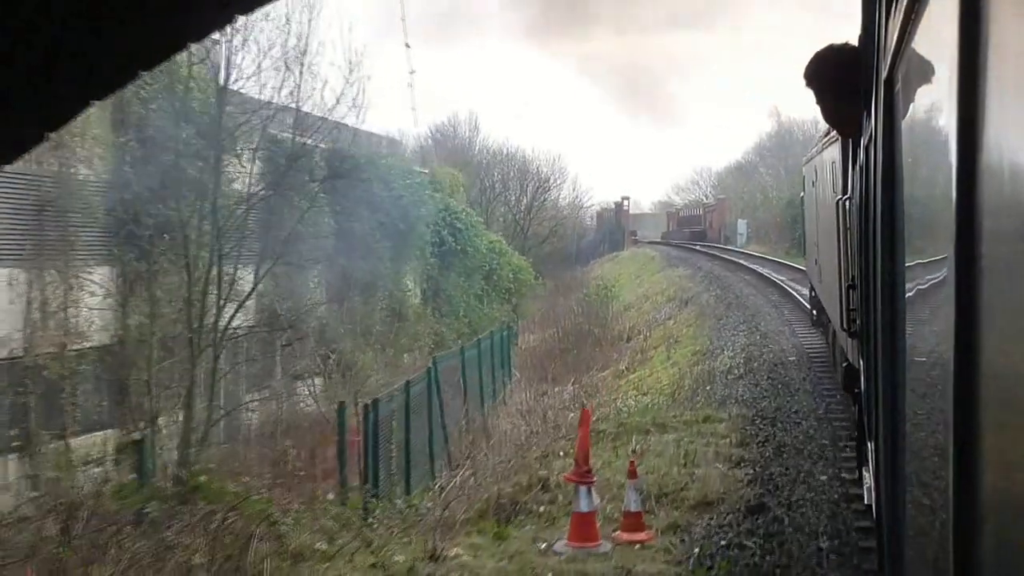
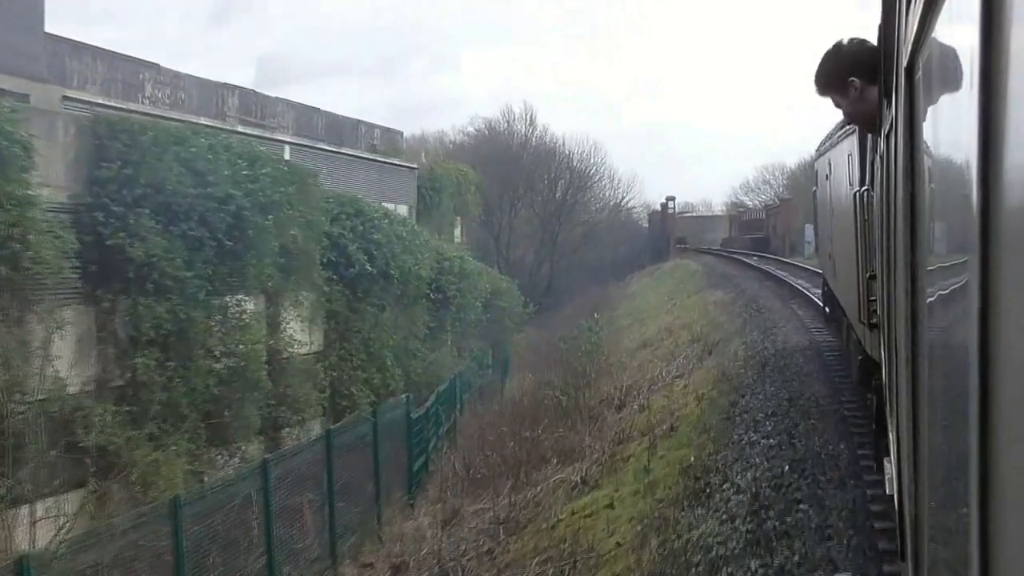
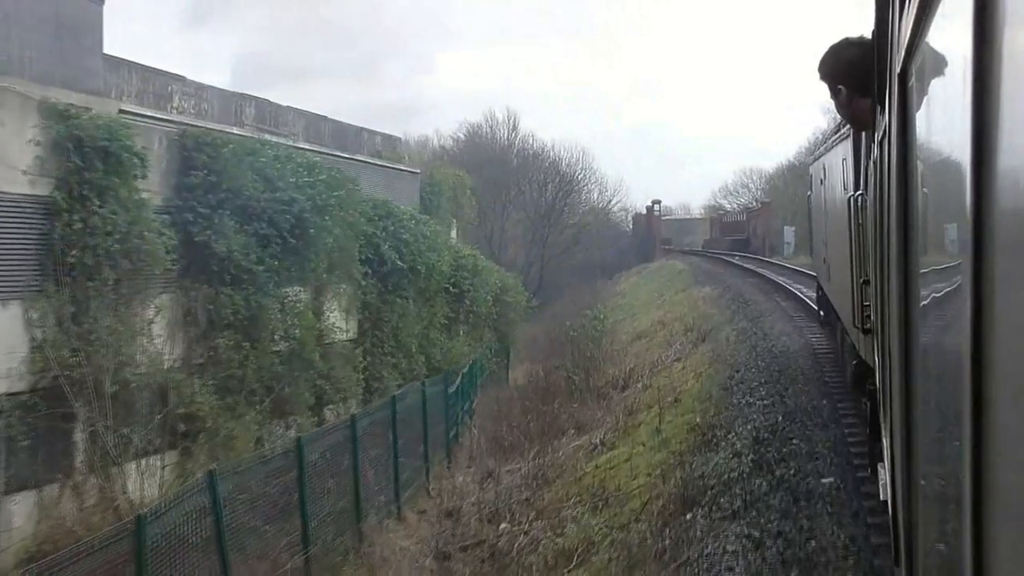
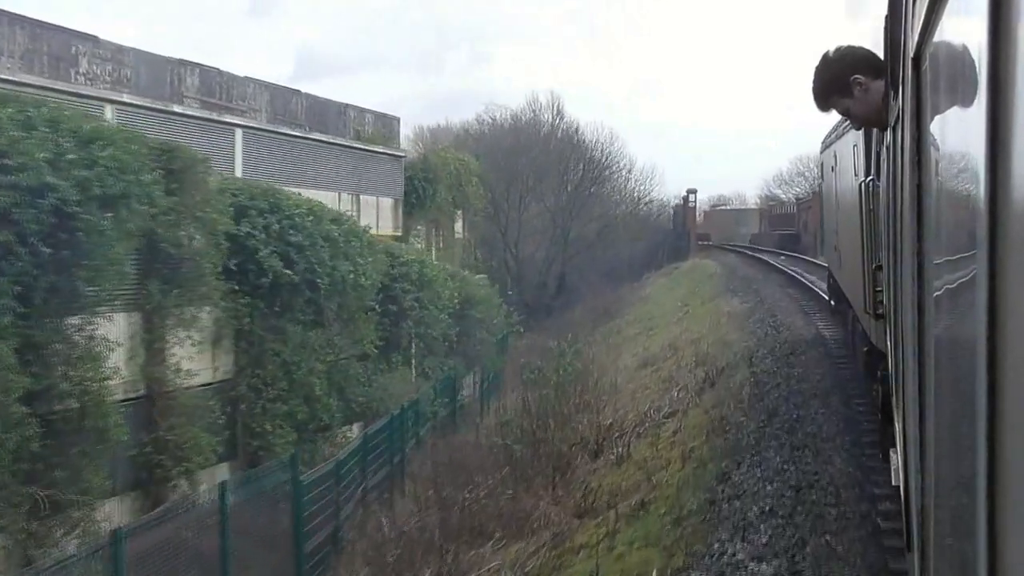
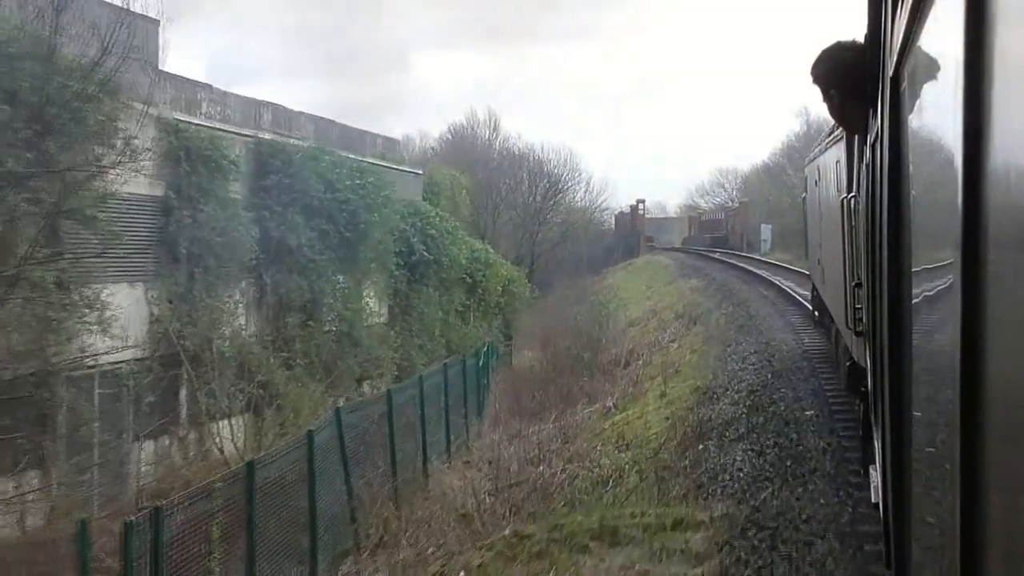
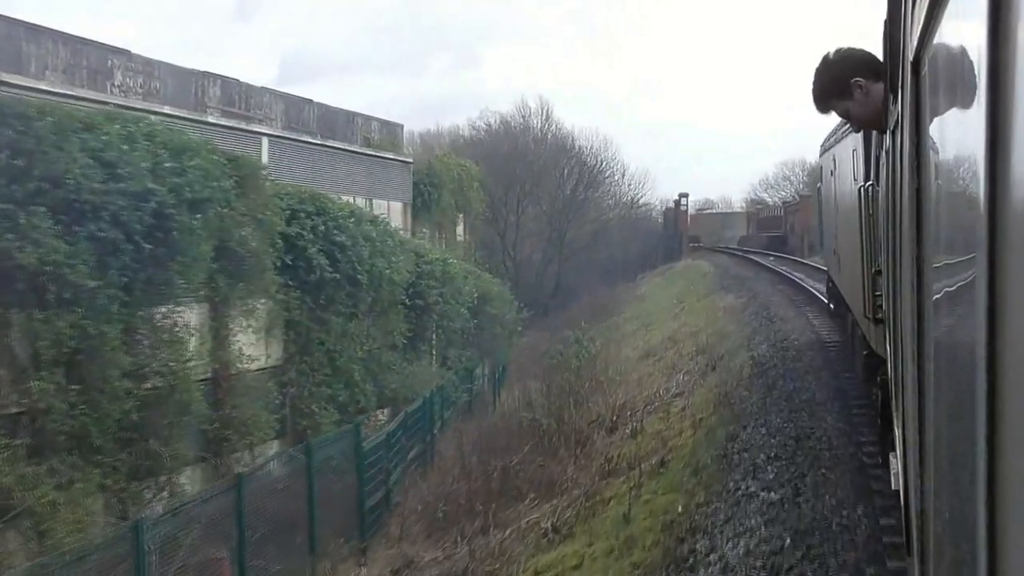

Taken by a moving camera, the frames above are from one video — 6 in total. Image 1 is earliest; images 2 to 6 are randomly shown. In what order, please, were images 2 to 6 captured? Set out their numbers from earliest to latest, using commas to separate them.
5, 3, 2, 6, 4
